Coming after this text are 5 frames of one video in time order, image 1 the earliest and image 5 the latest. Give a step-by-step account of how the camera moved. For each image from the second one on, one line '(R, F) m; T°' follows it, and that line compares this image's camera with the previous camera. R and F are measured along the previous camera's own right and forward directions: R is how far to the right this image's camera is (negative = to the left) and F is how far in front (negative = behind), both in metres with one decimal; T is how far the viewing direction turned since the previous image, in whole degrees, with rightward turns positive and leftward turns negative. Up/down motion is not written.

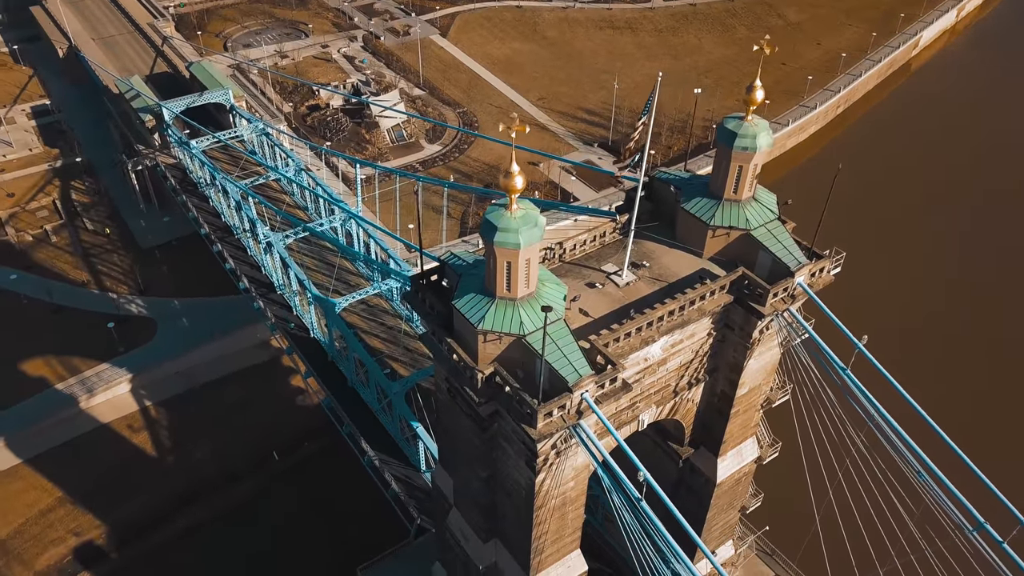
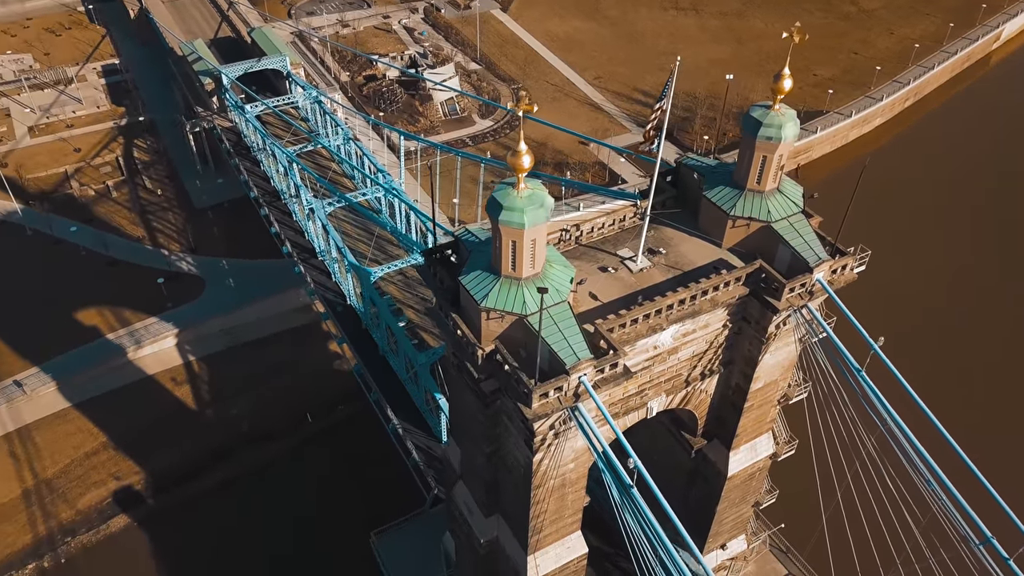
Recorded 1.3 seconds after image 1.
(+1.8, 0.0) m; -4°
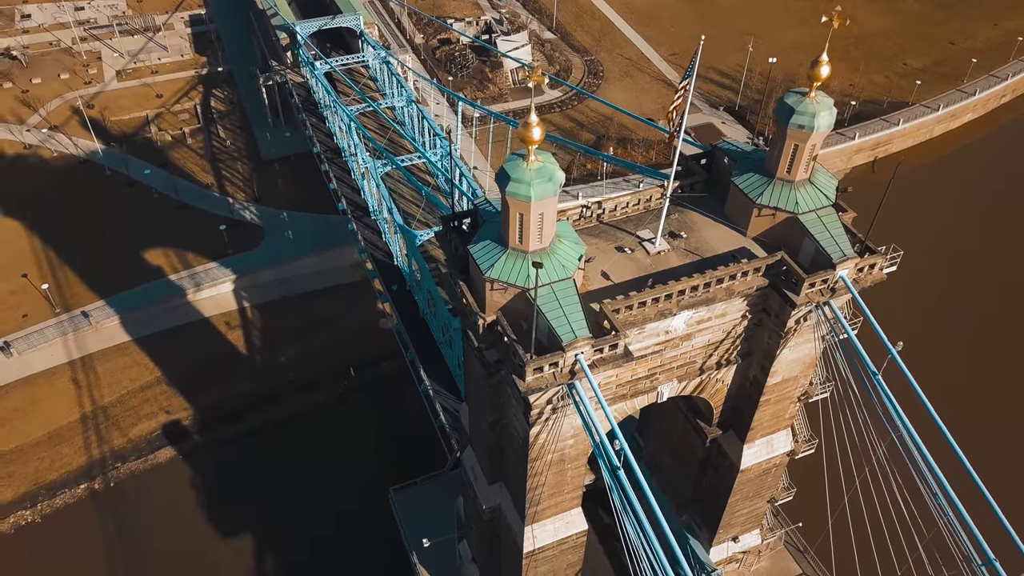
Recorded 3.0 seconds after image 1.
(+2.3, +0.1) m; -5°
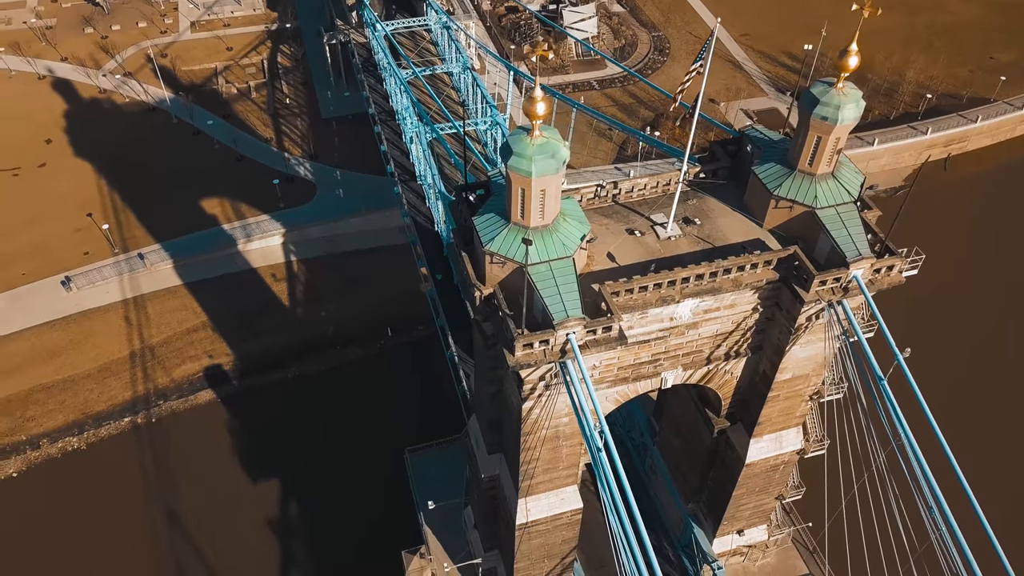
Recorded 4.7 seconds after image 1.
(+2.2, 0.0) m; -5°
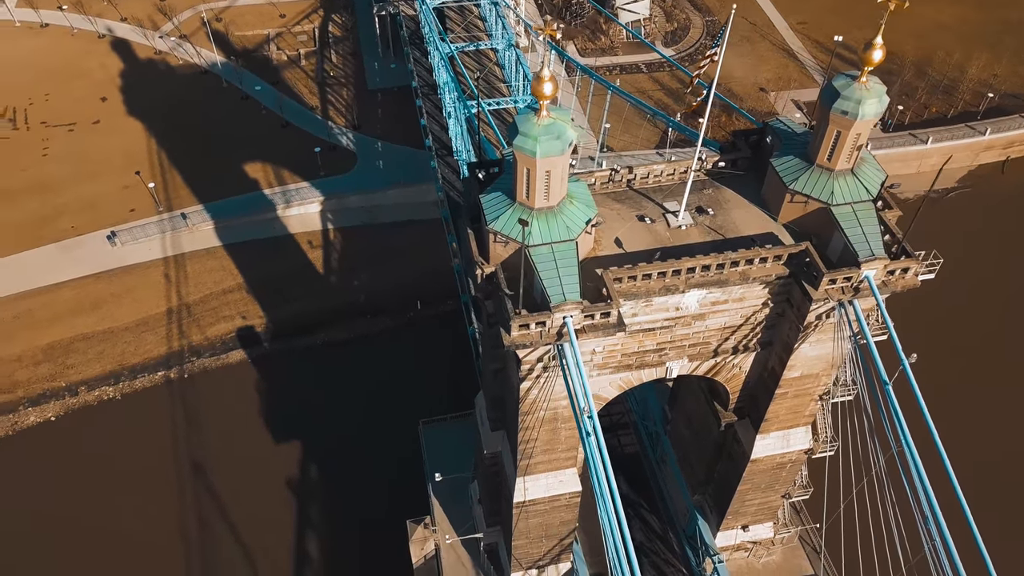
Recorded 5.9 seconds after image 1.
(+1.6, 0.0) m; -3°
